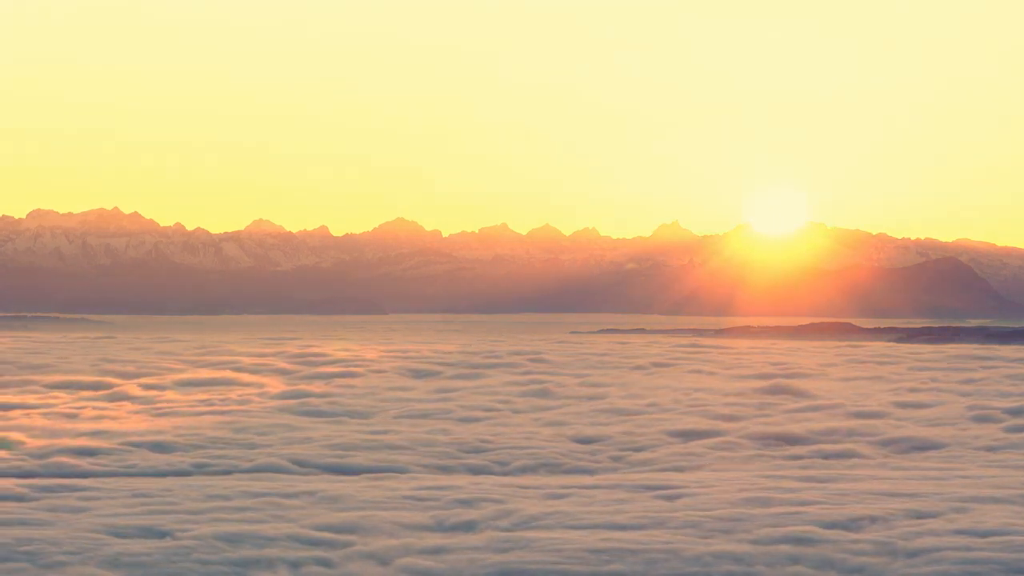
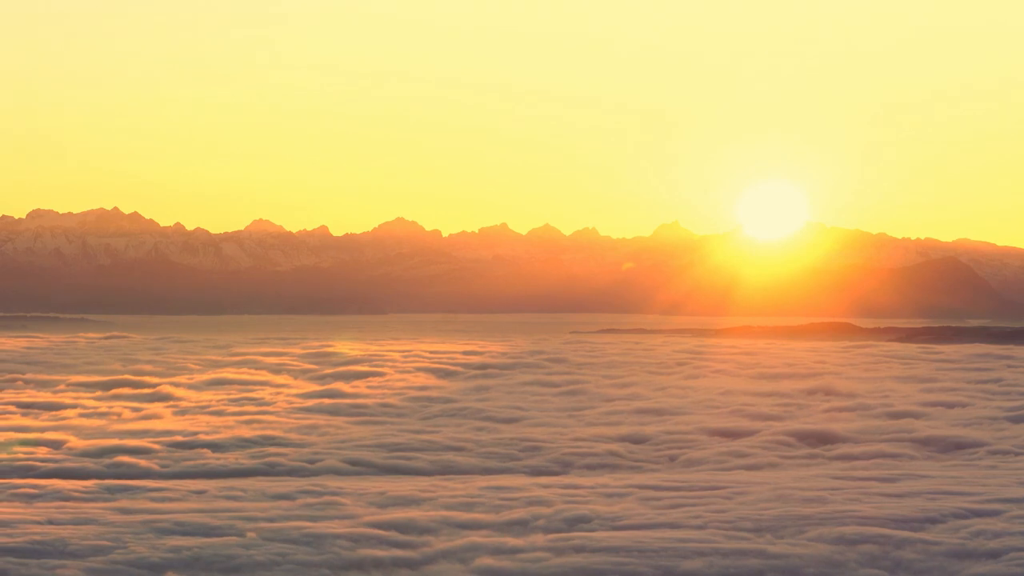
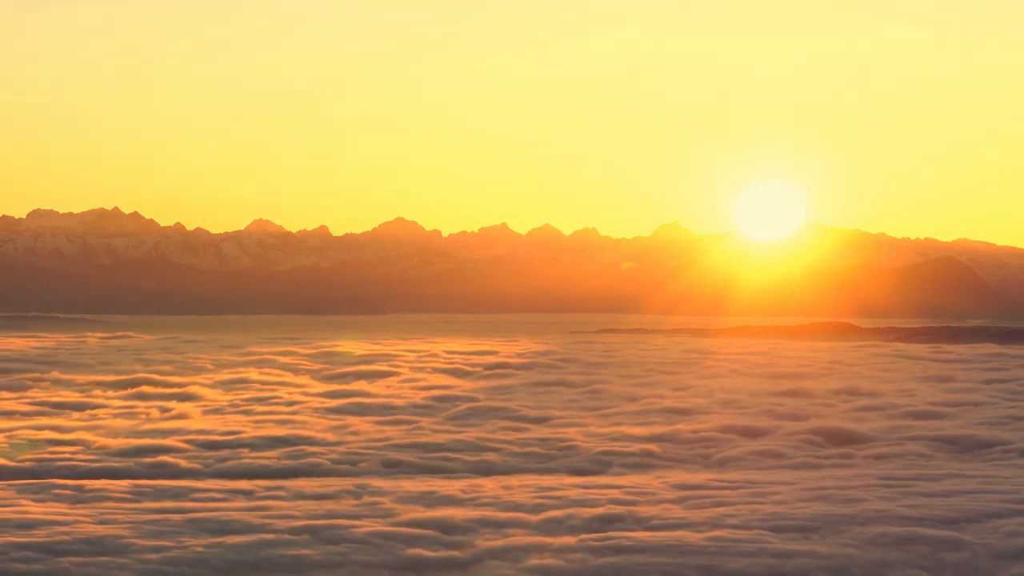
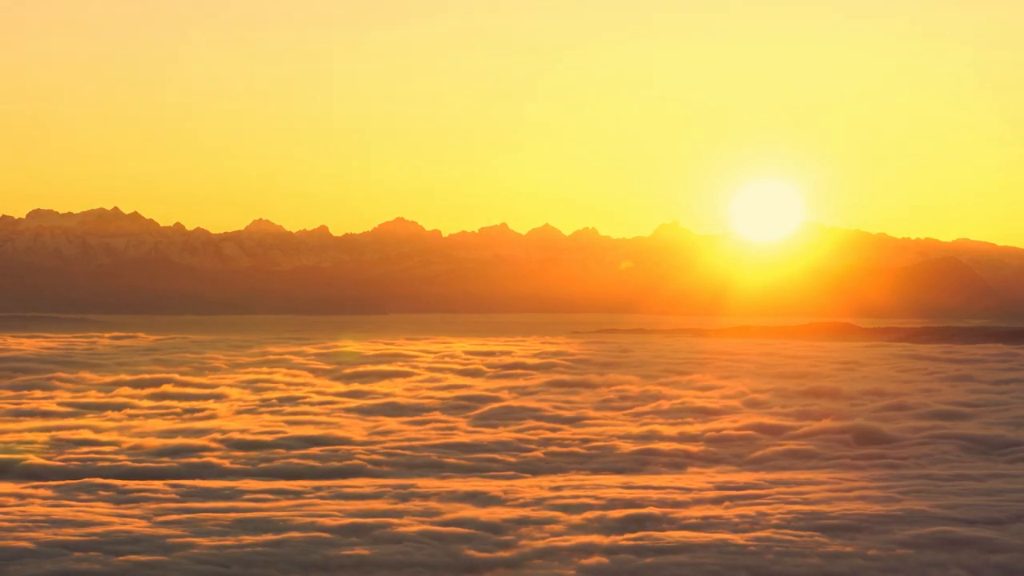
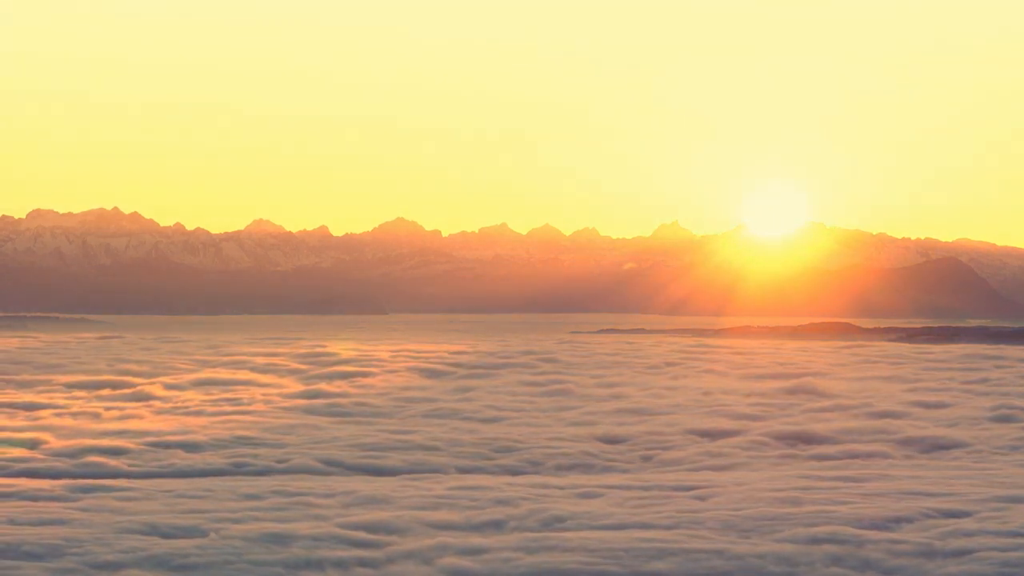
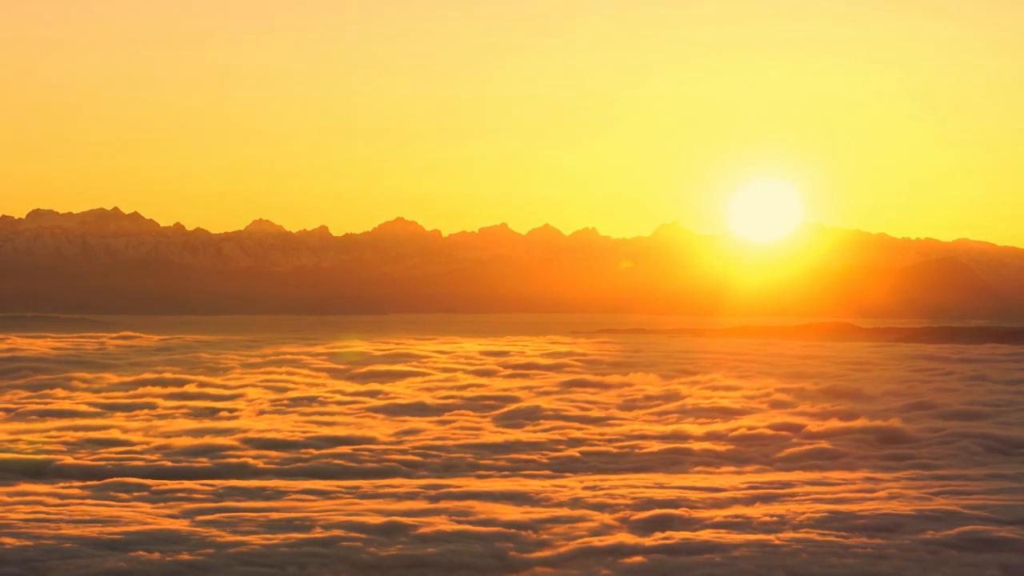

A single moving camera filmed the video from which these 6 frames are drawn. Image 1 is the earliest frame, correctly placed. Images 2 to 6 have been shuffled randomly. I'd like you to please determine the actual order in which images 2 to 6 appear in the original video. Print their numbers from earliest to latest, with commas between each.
5, 2, 3, 4, 6
